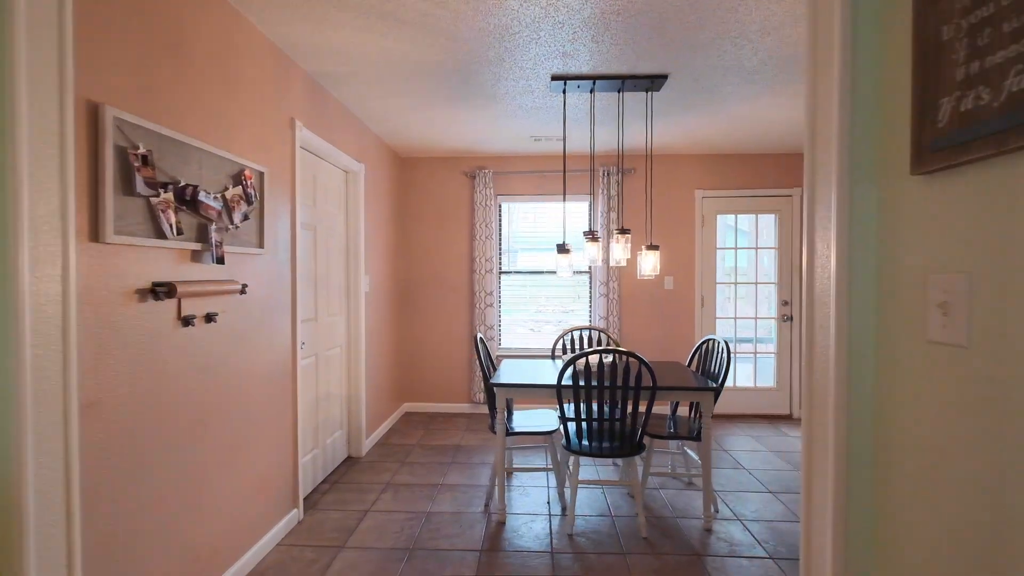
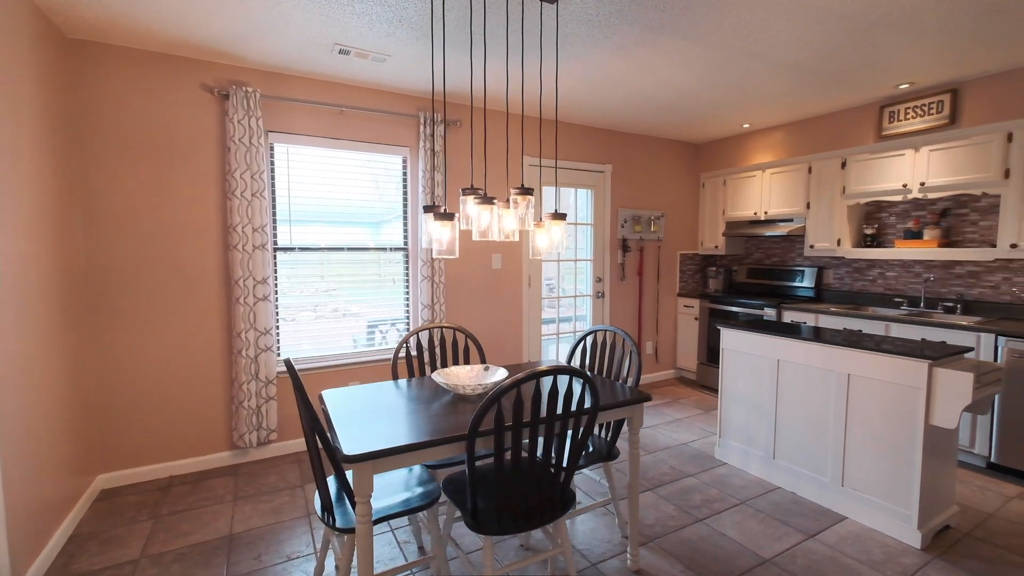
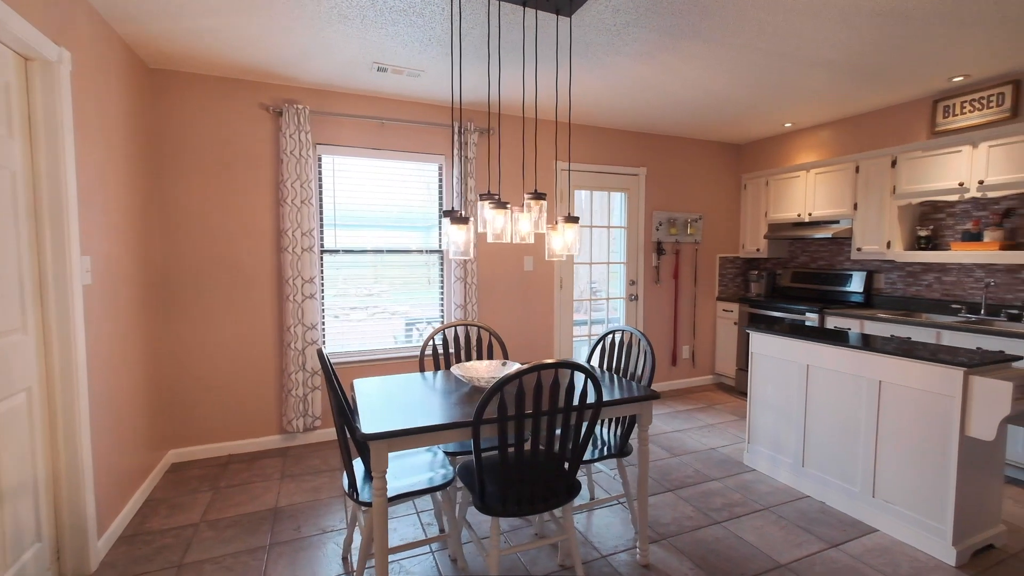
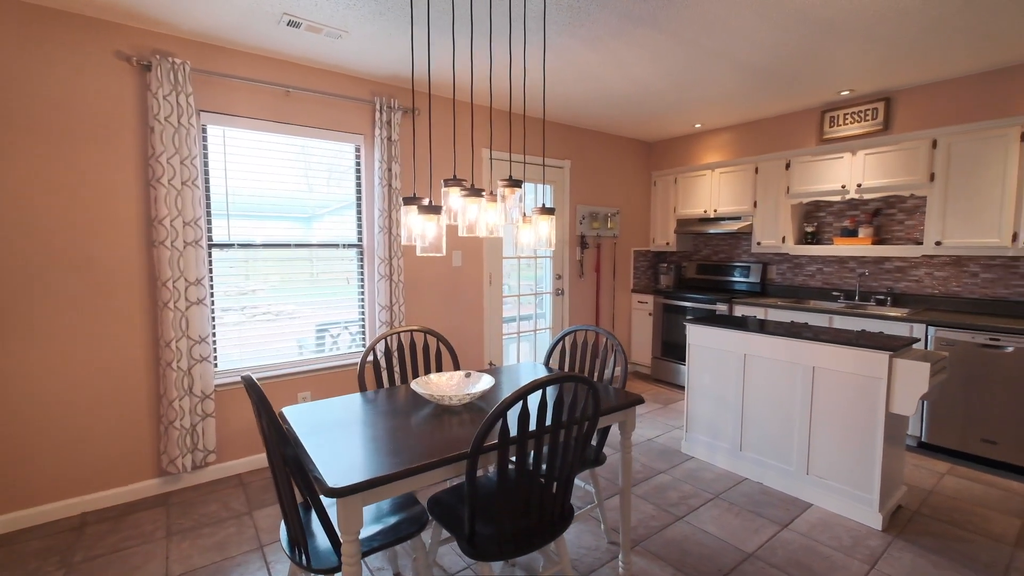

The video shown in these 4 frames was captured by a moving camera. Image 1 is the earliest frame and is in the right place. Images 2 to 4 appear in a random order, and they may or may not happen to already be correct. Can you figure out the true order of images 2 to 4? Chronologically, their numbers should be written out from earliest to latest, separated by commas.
3, 2, 4
